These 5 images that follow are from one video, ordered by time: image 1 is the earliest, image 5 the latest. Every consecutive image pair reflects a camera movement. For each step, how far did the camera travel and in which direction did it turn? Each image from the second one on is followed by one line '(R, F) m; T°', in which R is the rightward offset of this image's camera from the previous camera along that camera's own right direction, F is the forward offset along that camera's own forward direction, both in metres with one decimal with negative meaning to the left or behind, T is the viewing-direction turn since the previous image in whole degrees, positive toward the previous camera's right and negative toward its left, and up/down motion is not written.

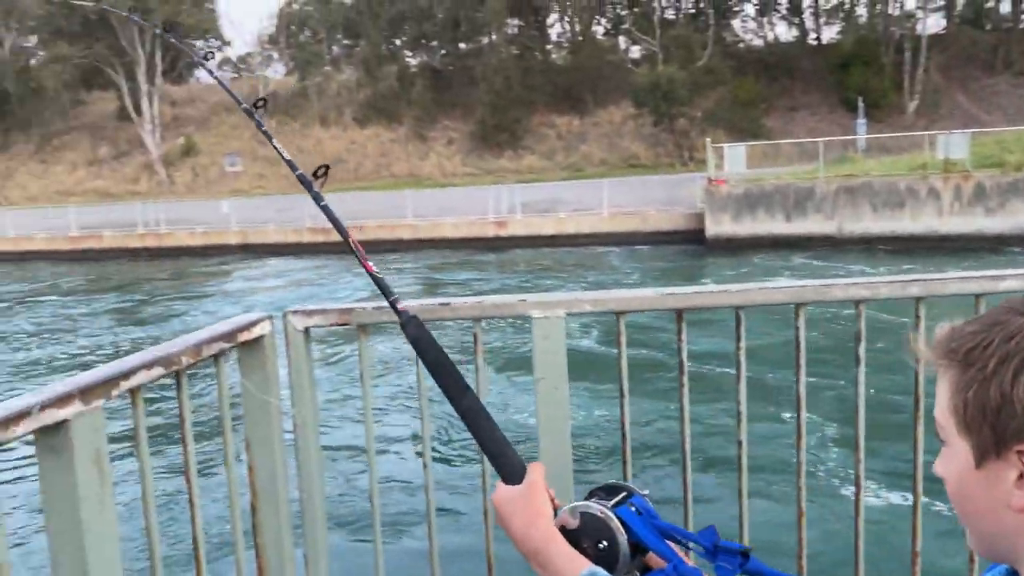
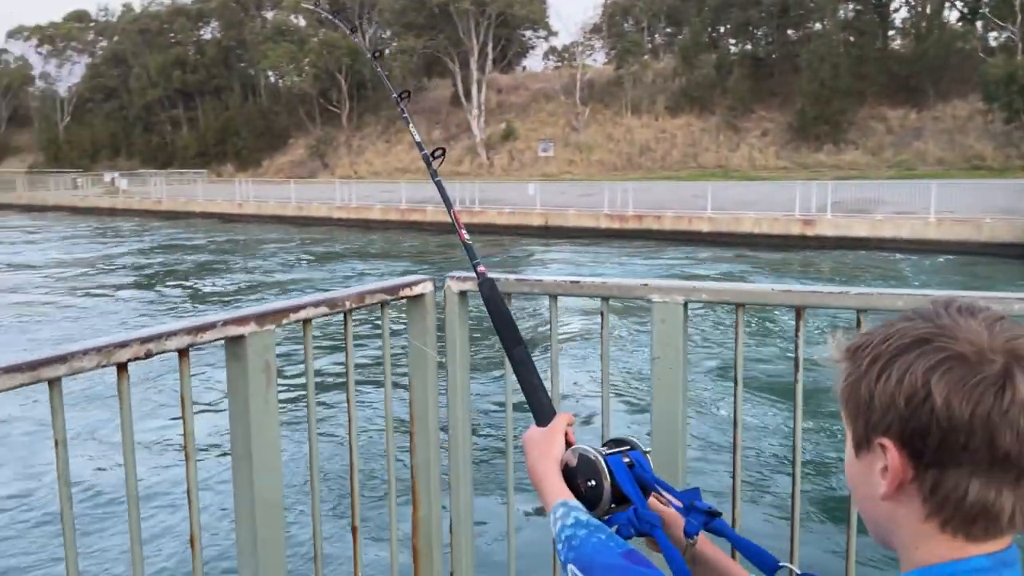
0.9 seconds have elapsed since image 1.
(+0.5, -0.2) m; -20°
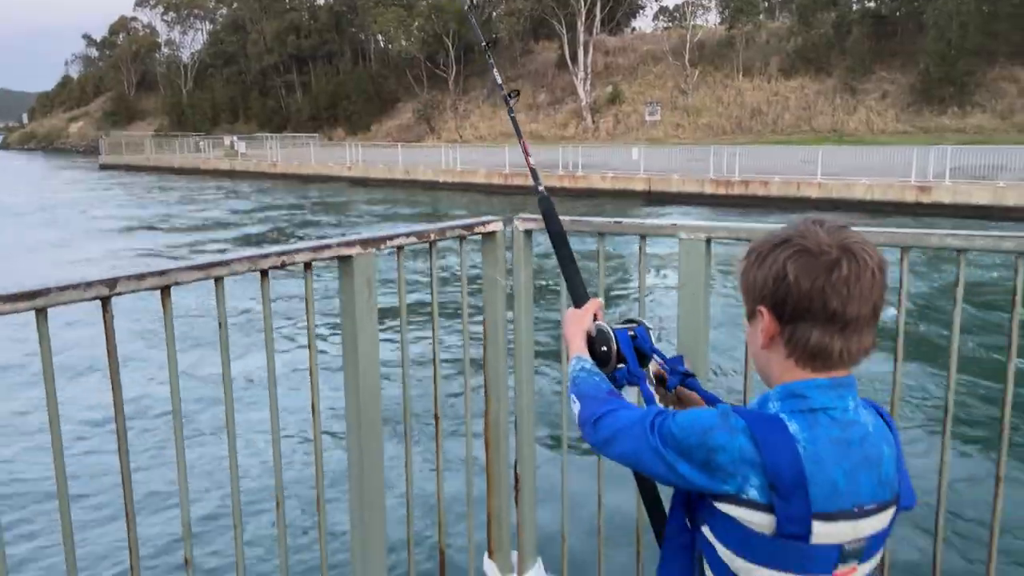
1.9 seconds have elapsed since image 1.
(+0.1, -0.5) m; -7°
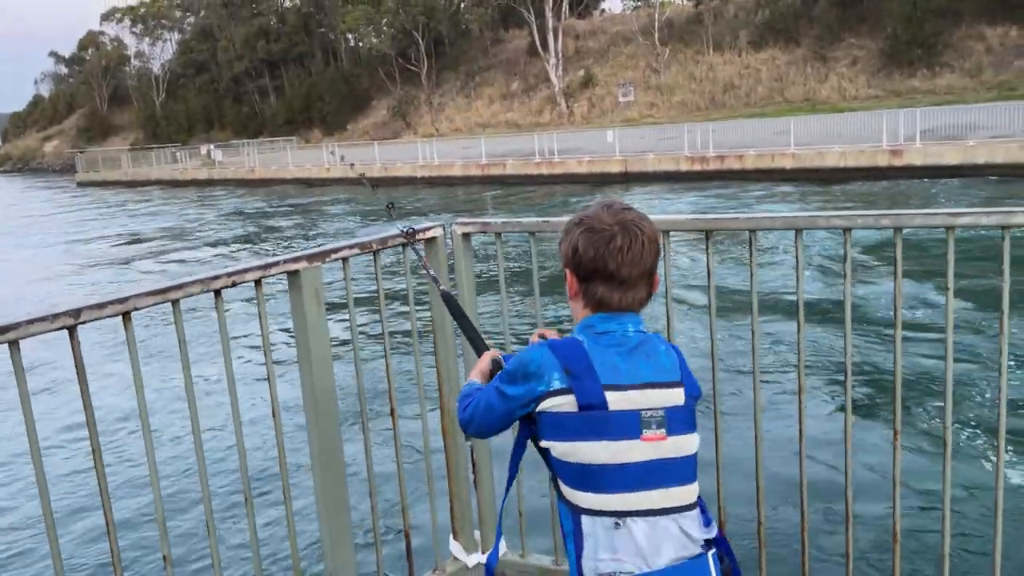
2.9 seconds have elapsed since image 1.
(+0.2, -0.3) m; +1°
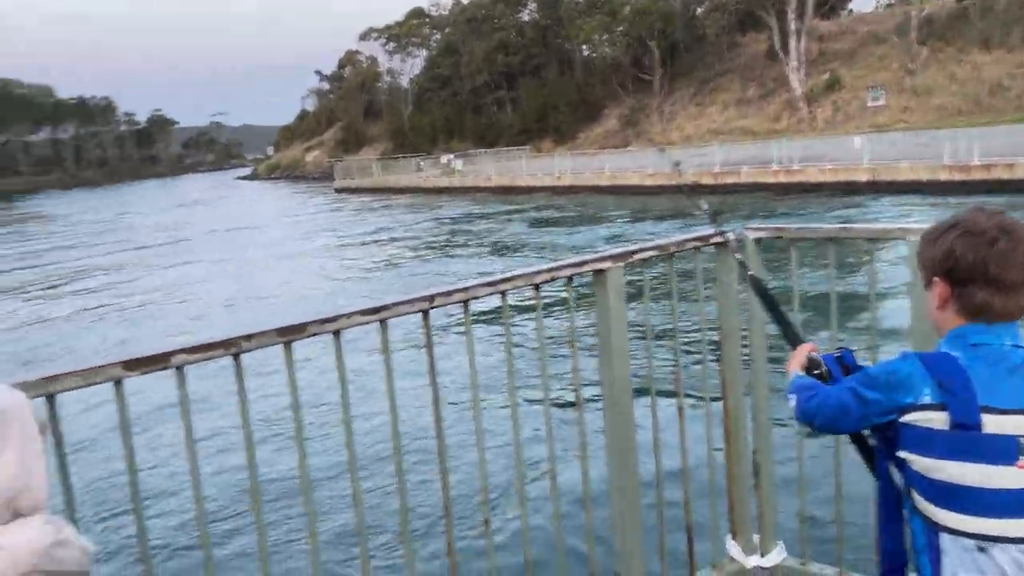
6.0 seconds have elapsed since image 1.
(-0.1, 0.0) m; -15°
